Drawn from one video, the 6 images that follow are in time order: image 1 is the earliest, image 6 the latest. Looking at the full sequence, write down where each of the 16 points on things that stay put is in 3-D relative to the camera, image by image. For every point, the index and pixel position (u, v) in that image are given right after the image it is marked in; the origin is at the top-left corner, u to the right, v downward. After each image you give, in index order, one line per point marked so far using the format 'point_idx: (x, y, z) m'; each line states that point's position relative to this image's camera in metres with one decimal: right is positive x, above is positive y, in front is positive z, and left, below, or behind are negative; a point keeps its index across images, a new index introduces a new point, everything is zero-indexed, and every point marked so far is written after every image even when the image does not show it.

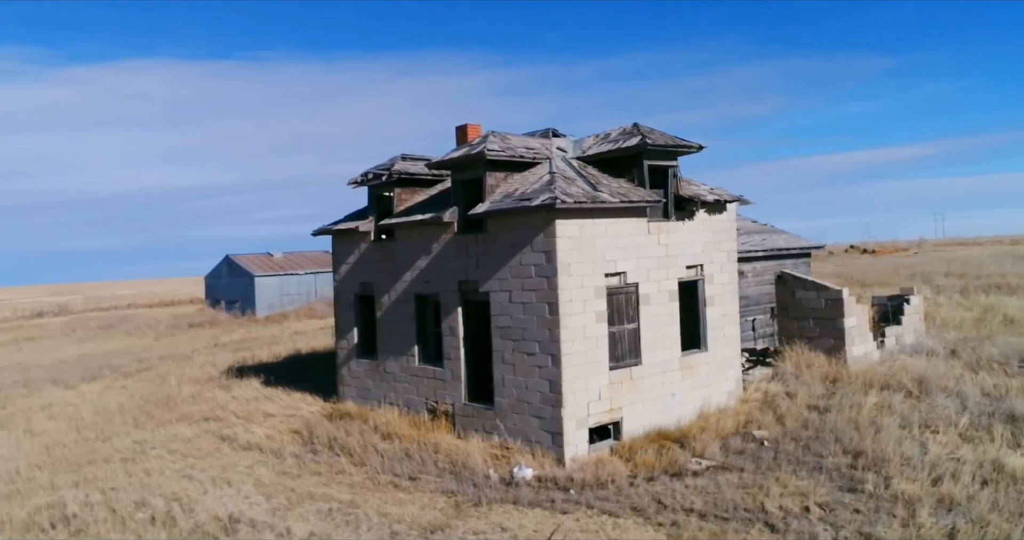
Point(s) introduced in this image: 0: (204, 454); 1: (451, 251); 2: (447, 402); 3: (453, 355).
0: (-5.3, -3.2, +13.0) m
1: (-1.1, +0.3, +13.4) m
2: (-1.1, -2.4, +13.5) m
3: (-1.0, -1.6, +13.4) m
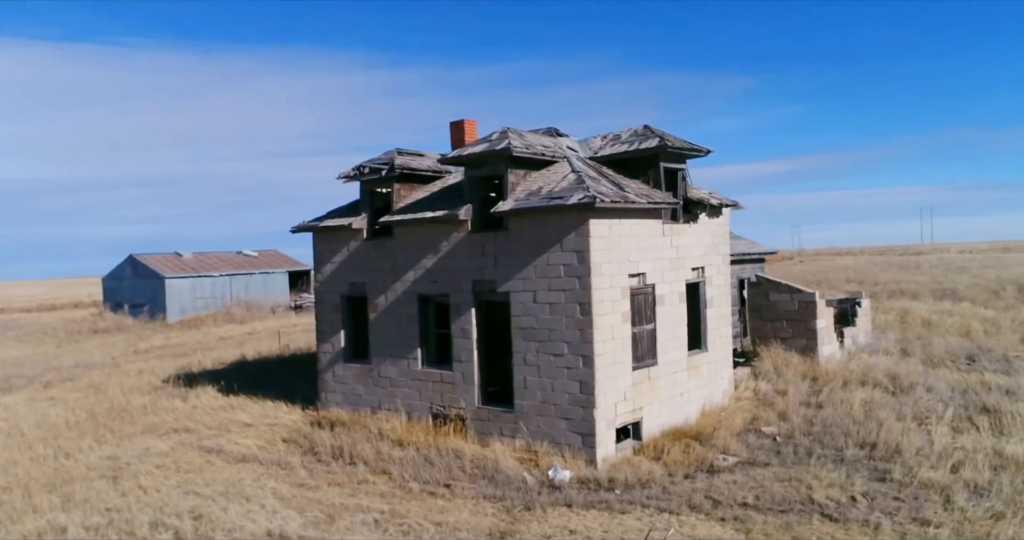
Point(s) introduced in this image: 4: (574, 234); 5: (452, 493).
0: (-5.0, -3.2, +12.0) m
1: (-0.9, +0.3, +13.1) m
2: (-0.9, -2.4, +13.2) m
3: (-0.8, -1.6, +13.1) m
4: (+1.0, +0.5, +11.6) m
5: (-0.8, -3.2, +10.5) m
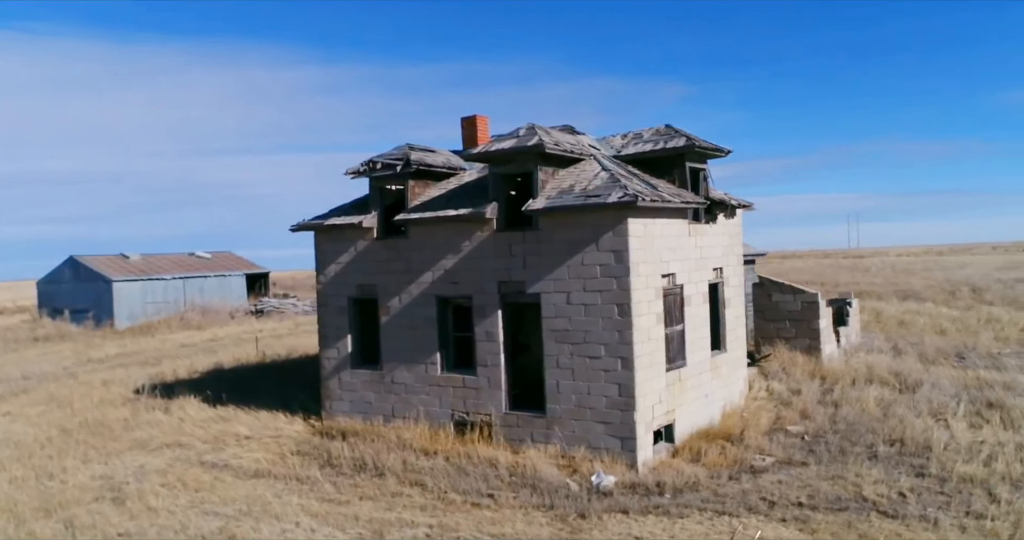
0: (-4.5, -3.2, +11.2) m
1: (-0.4, +0.3, +12.7) m
2: (-0.5, -2.4, +12.7) m
3: (-0.4, -1.6, +12.7) m
4: (+1.5, +0.5, +11.4) m
5: (-0.2, -3.2, +10.1) m
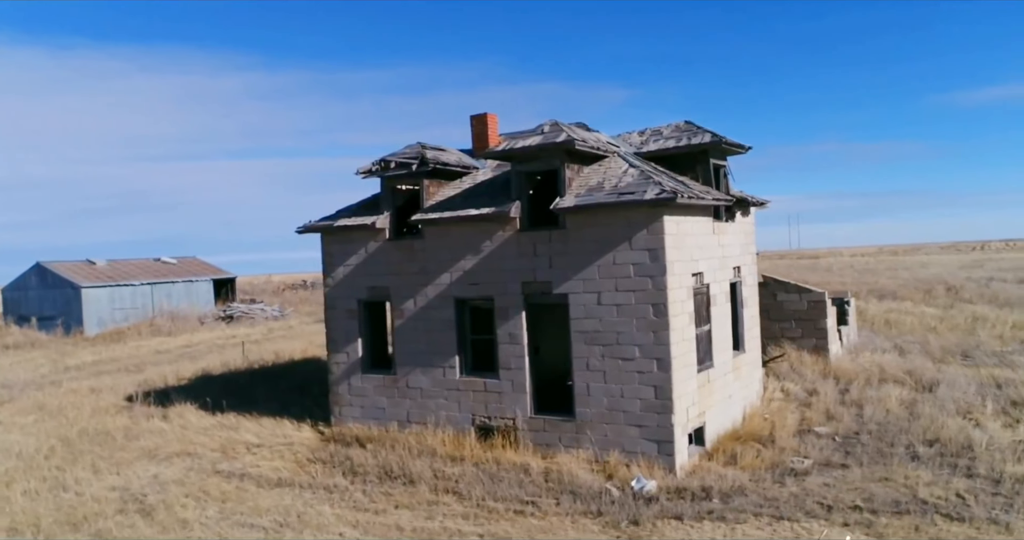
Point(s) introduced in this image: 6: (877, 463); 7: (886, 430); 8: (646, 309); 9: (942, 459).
0: (-4.0, -3.2, +10.6) m
1: (0.0, +0.3, +12.3) m
2: (-0.1, -2.4, +12.3) m
3: (0.0, -1.6, +12.2) m
4: (+2.0, +0.6, +11.1) m
5: (+0.4, -3.1, +9.7) m
6: (+5.3, -2.9, +11.0) m
7: (+6.2, -2.7, +12.6) m
8: (+2.0, -0.6, +11.1) m
9: (+6.4, -2.8, +11.0) m
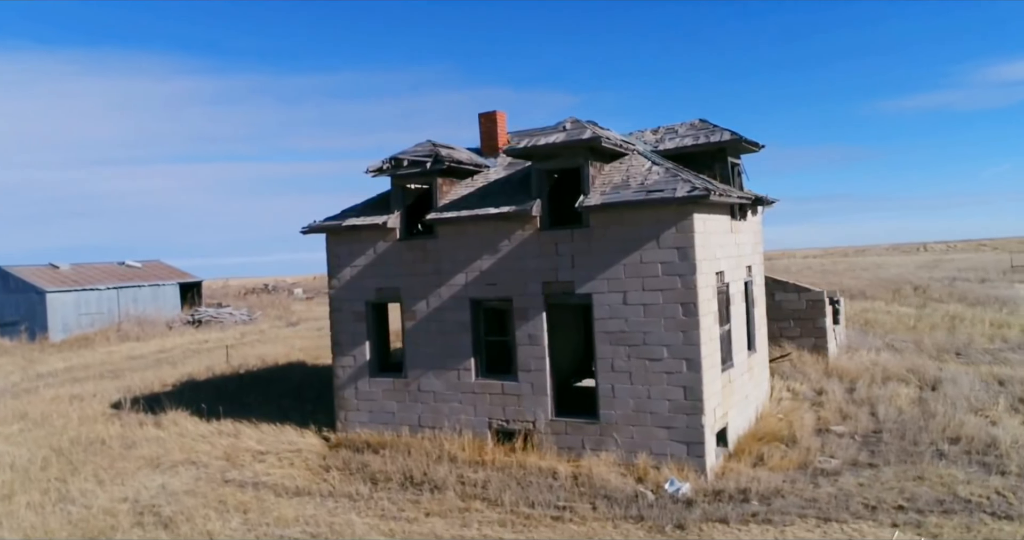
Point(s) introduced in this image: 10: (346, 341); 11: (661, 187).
0: (-3.6, -3.2, +10.1) m
1: (+0.3, +0.3, +12.0) m
2: (+0.3, -2.4, +12.0) m
3: (+0.4, -1.6, +11.9) m
4: (+2.4, +0.6, +10.9) m
5: (+0.8, -3.1, +9.4) m
6: (+5.7, -2.8, +11.0) m
7: (+6.6, -2.6, +12.6) m
8: (+2.4, -0.6, +10.9) m
9: (+6.8, -2.8, +11.1) m
10: (-3.0, -1.3, +13.7) m
11: (+2.2, +1.2, +11.0) m
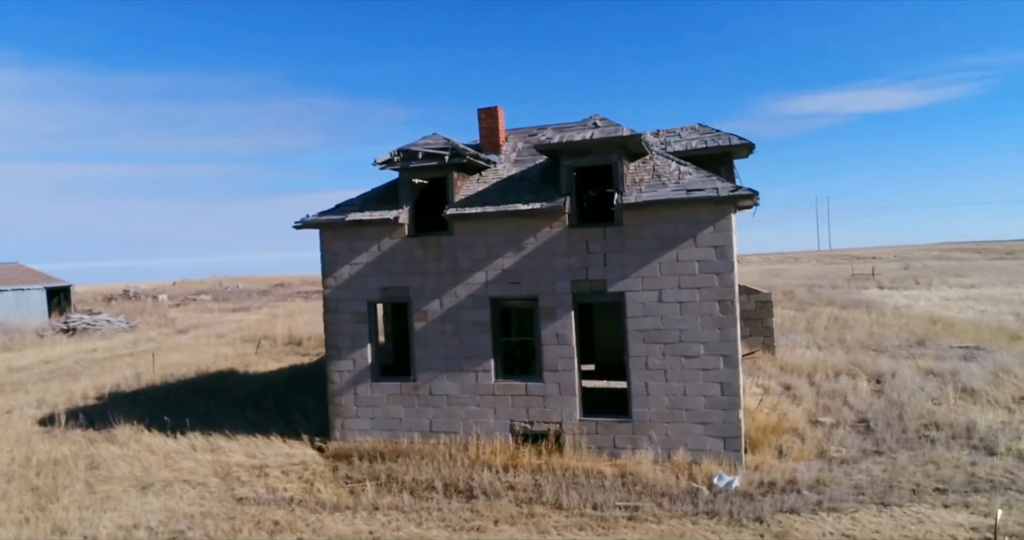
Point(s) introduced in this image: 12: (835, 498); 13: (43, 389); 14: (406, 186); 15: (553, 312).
0: (-2.7, -3.1, +9.1) m
1: (+0.7, +0.4, +11.8) m
2: (+0.7, -2.4, +11.8) m
3: (+0.8, -1.5, +11.8) m
4: (+3.0, +0.6, +11.1) m
5: (+1.8, -3.1, +9.4) m
6: (+6.2, -2.8, +11.8) m
7: (+6.7, -2.7, +13.6) m
8: (+3.0, -0.5, +11.1) m
9: (+7.2, -2.8, +12.1) m
10: (-2.9, -1.3, +12.8) m
11: (+2.8, +1.3, +11.2) m
12: (+4.1, -3.0, +9.7) m
13: (-11.4, -2.9, +18.0) m
14: (-1.8, +1.4, +12.6) m
15: (+0.7, -0.7, +11.8) m
